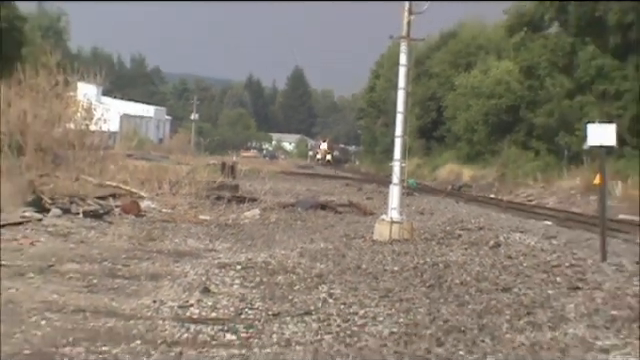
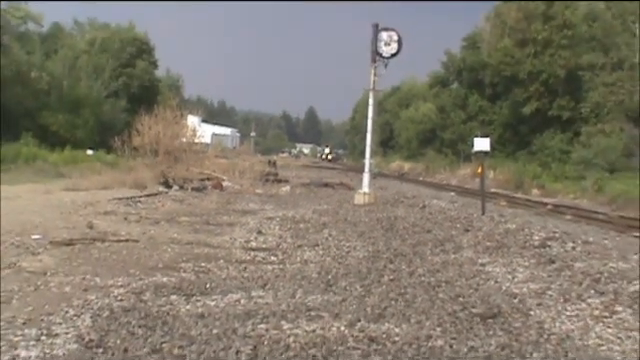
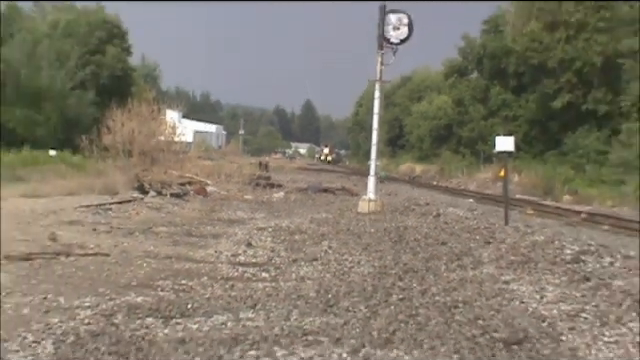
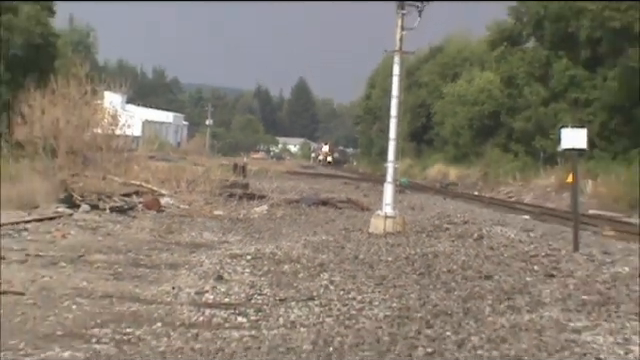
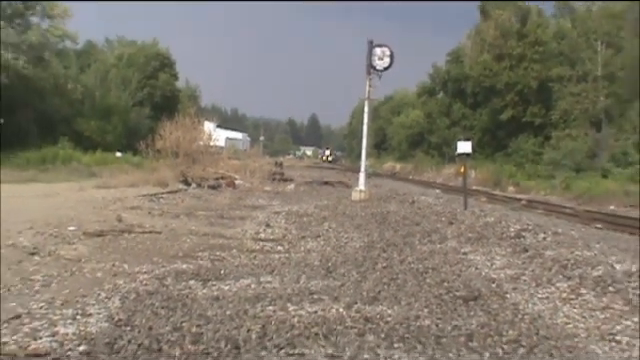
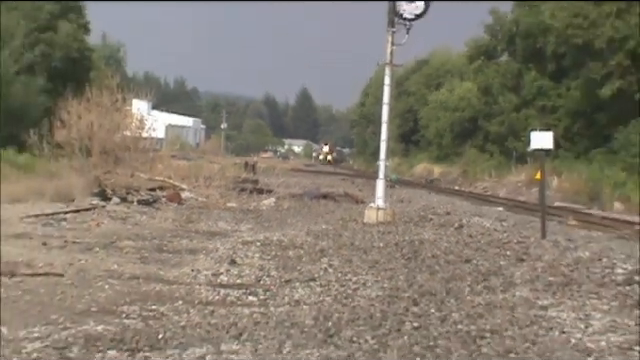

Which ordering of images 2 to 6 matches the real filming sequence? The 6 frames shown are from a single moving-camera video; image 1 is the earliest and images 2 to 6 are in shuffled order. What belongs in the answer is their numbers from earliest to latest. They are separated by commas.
4, 6, 3, 2, 5
